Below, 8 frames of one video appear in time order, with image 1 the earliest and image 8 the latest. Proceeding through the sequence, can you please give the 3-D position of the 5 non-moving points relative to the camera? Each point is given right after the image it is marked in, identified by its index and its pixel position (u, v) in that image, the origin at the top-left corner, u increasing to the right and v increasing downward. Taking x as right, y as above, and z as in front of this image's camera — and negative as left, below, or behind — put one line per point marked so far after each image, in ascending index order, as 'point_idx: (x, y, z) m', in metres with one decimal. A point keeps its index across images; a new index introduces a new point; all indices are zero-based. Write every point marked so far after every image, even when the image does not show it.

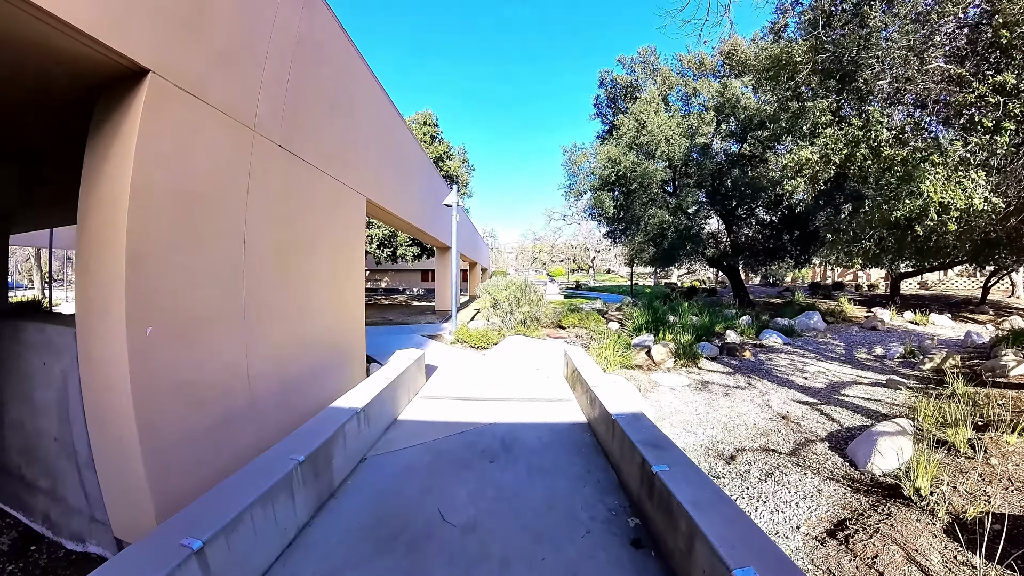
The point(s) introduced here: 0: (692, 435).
0: (+1.7, -1.4, +3.9) m
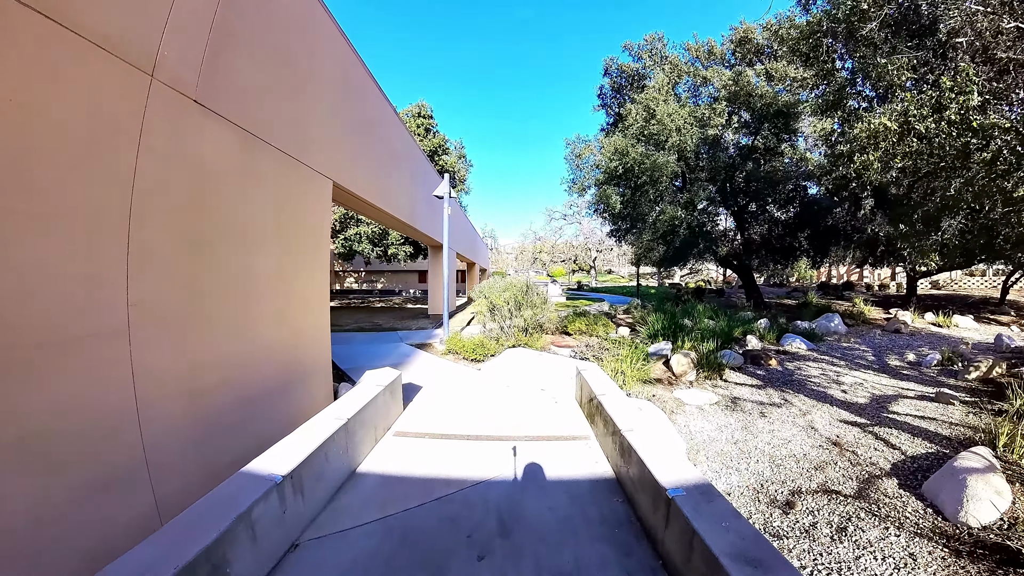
0: (+1.7, -1.4, +3.2) m
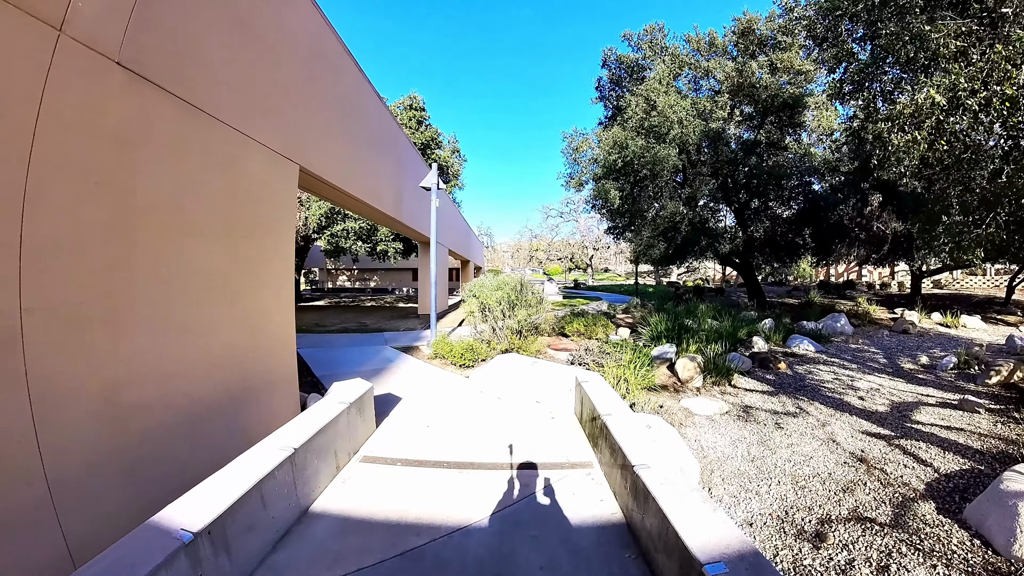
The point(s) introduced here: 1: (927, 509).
0: (+1.7, -1.4, +2.8) m
1: (+3.0, -1.6, +2.9) m
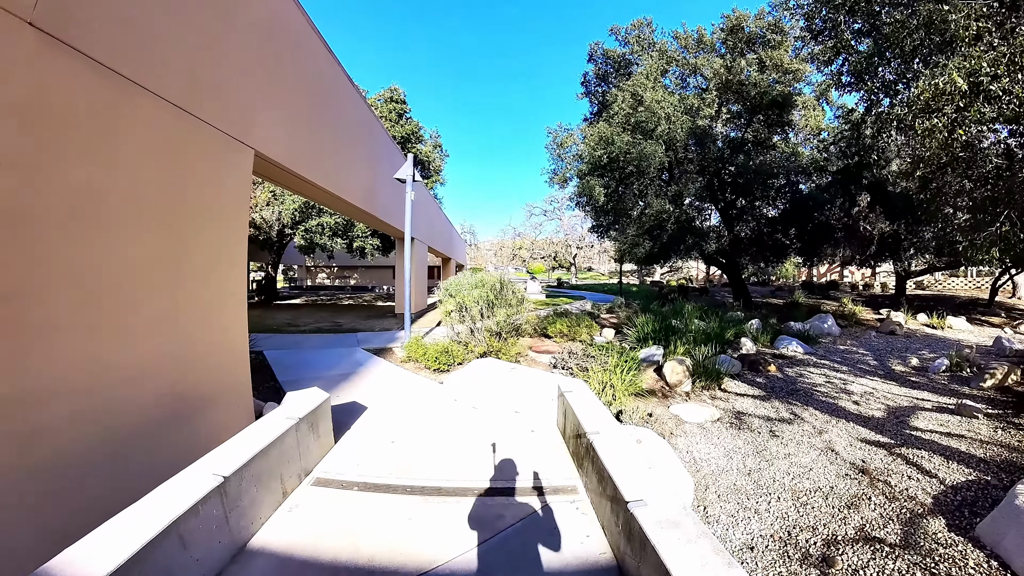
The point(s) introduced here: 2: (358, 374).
0: (+1.5, -1.4, +2.5) m
1: (+2.8, -1.6, +2.7) m
2: (-1.5, -0.8, +3.9) m
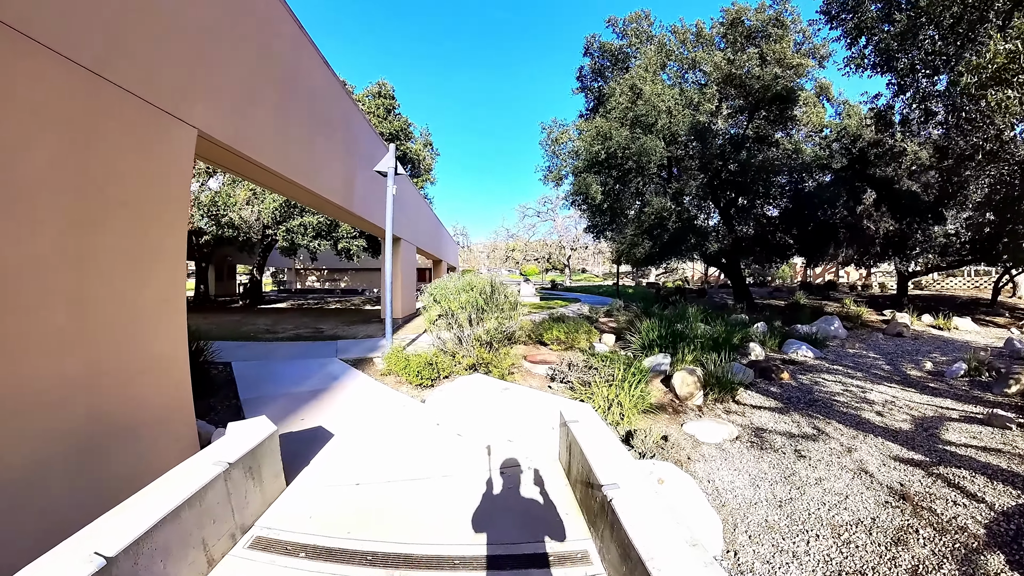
0: (+1.5, -1.4, +2.1) m
1: (+2.8, -1.6, +2.3) m
2: (-1.6, -0.9, +3.4) m
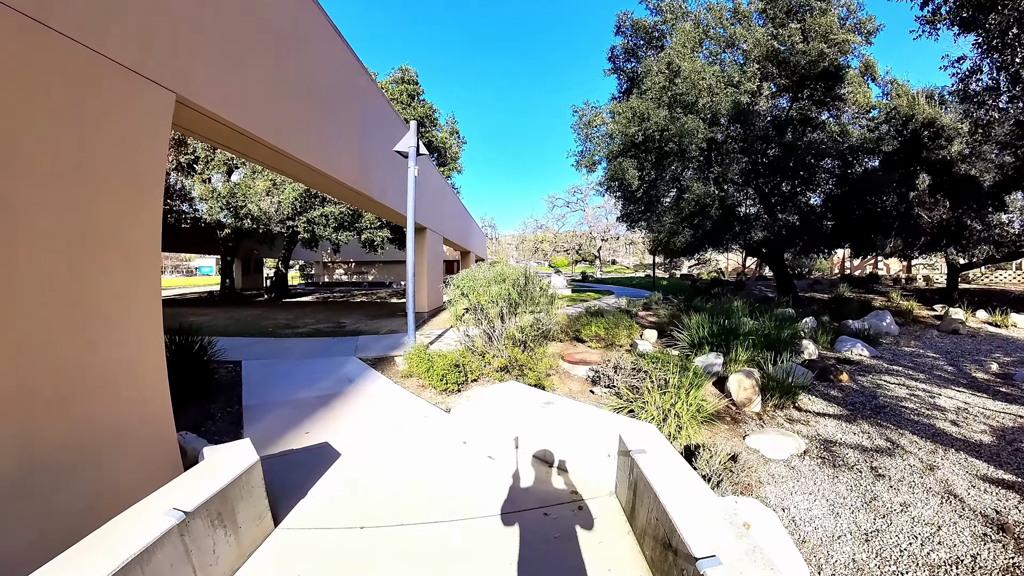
0: (+1.7, -1.4, +1.8) m
1: (+3.0, -1.6, +1.9) m
2: (-1.3, -0.8, +3.2) m
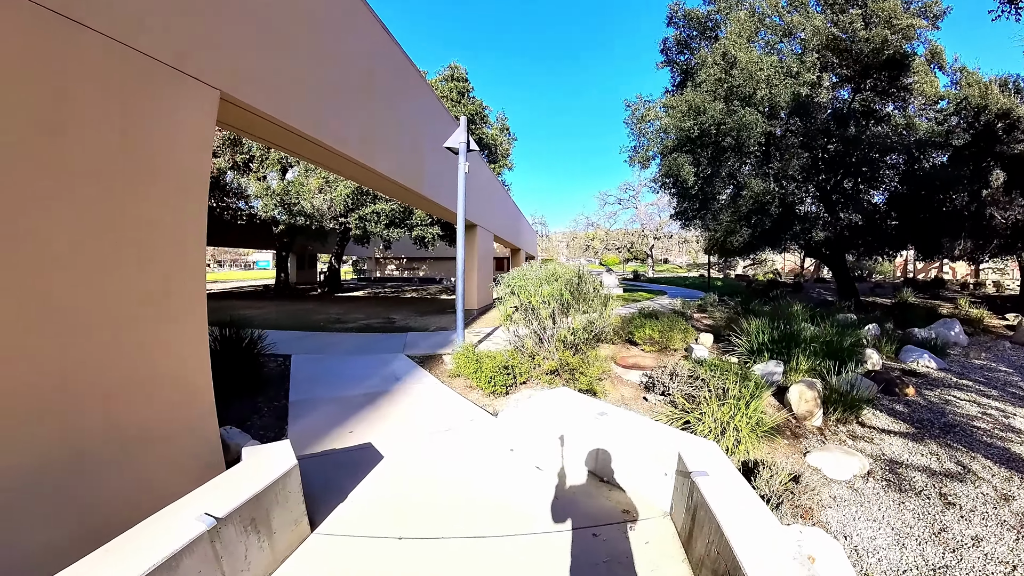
0: (+1.9, -1.5, +1.7) m
1: (+3.2, -1.7, +1.7) m
2: (-1.0, -0.8, +3.3) m
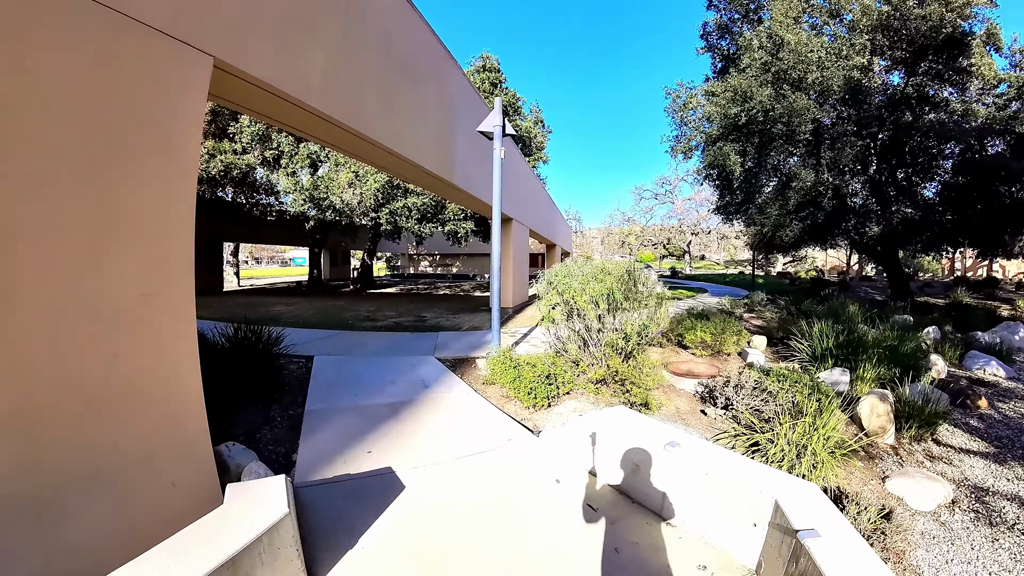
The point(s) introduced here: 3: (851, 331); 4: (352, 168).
0: (+2.1, -1.6, +1.4) m
1: (+3.4, -1.8, +1.3) m
2: (-0.7, -0.8, +3.2) m
3: (+3.7, -0.6, +4.9) m
4: (-3.7, +2.8, +9.1) m
